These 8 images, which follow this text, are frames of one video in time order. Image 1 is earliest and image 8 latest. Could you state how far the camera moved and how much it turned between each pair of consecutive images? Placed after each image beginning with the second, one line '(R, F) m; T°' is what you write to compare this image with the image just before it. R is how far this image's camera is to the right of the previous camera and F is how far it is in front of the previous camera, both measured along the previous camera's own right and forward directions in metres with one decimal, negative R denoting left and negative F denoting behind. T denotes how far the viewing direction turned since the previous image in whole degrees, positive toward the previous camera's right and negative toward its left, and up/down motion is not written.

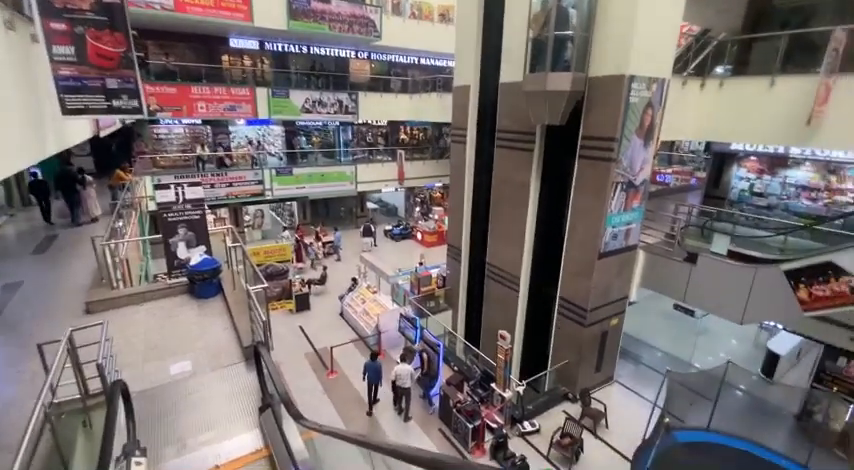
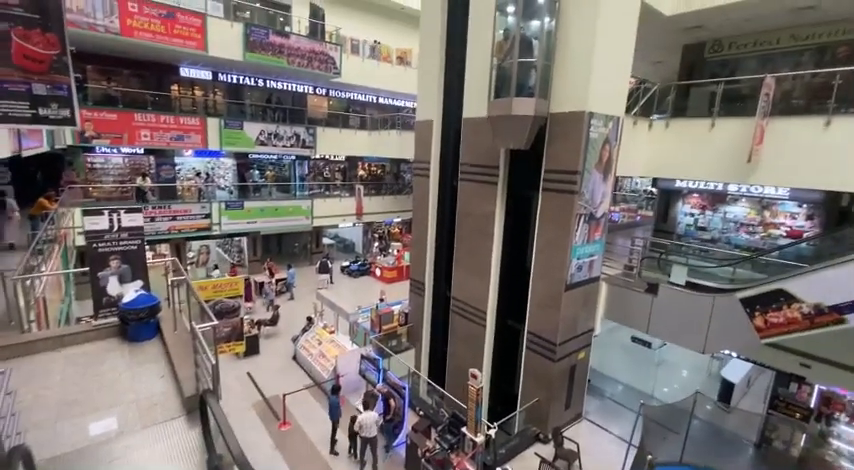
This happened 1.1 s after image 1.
(-0.2, +0.4) m; +7°
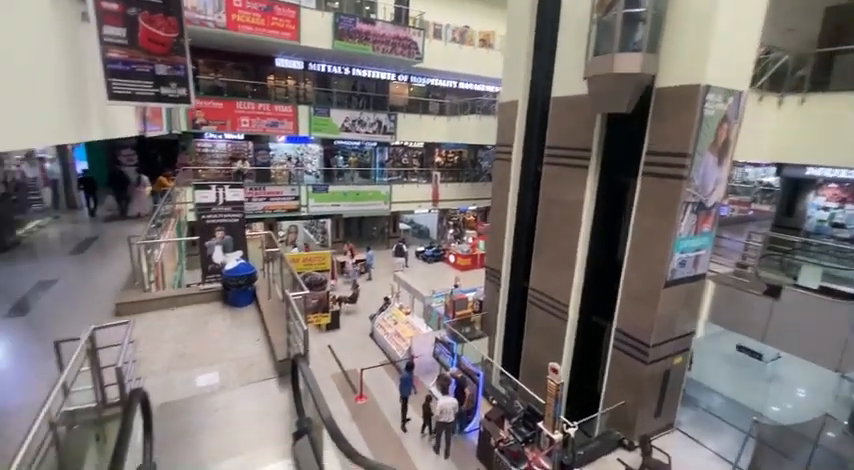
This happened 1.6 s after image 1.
(-0.2, +0.2) m; -10°
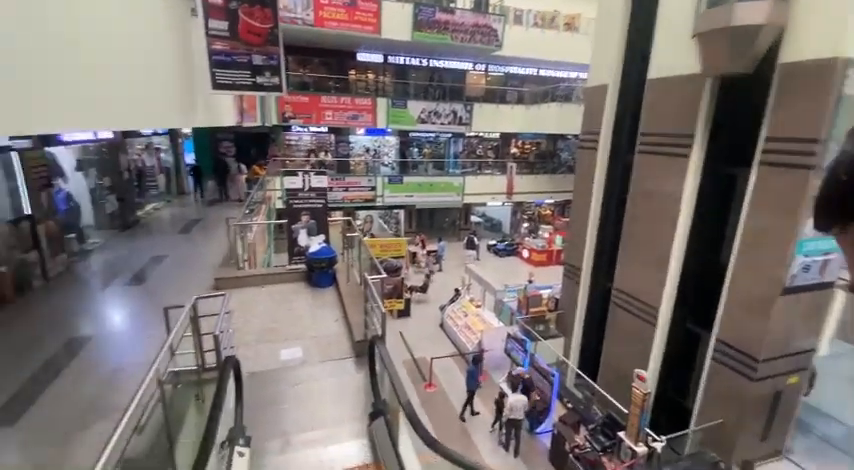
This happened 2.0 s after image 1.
(-0.1, +0.1) m; -10°
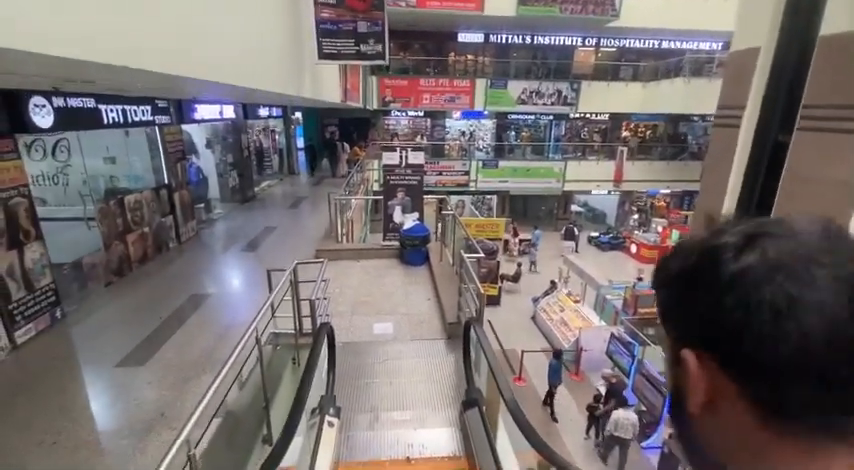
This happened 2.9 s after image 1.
(-0.1, +0.3) m; -13°
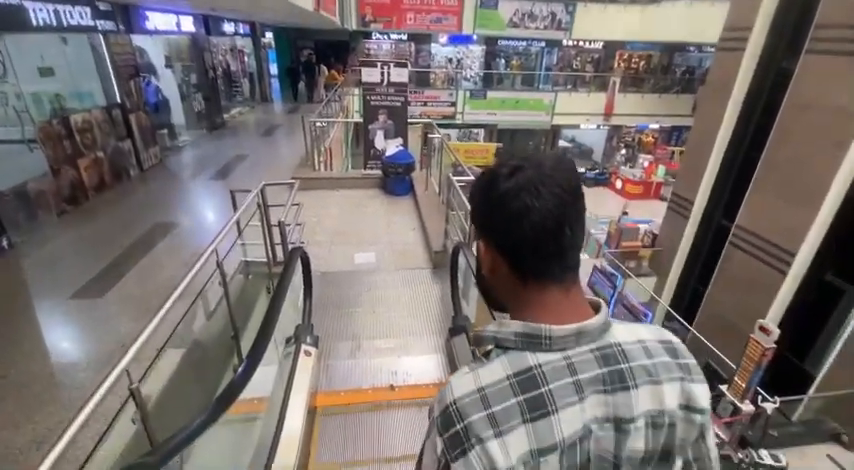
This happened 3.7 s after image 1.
(0.0, +0.3) m; +2°
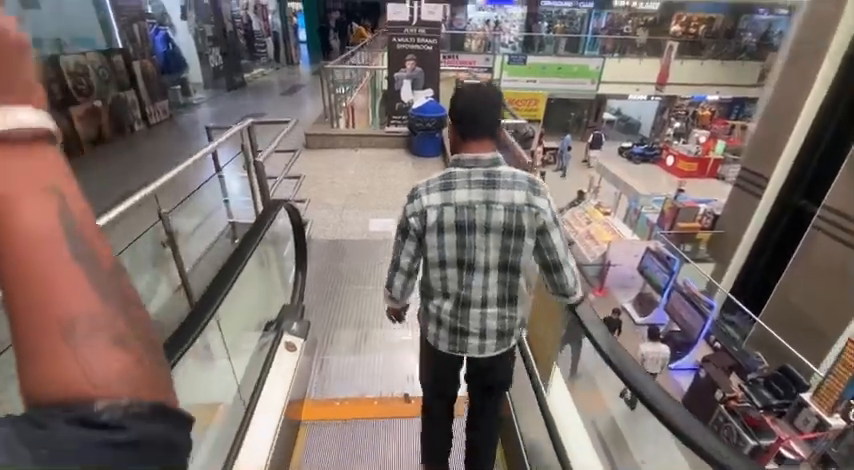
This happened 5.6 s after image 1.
(0.0, +0.8) m; -4°
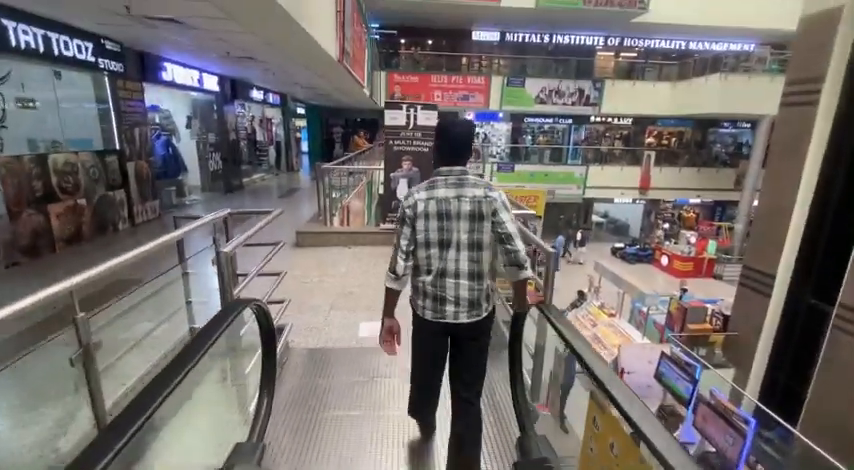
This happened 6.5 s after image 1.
(0.0, +0.4) m; +1°
